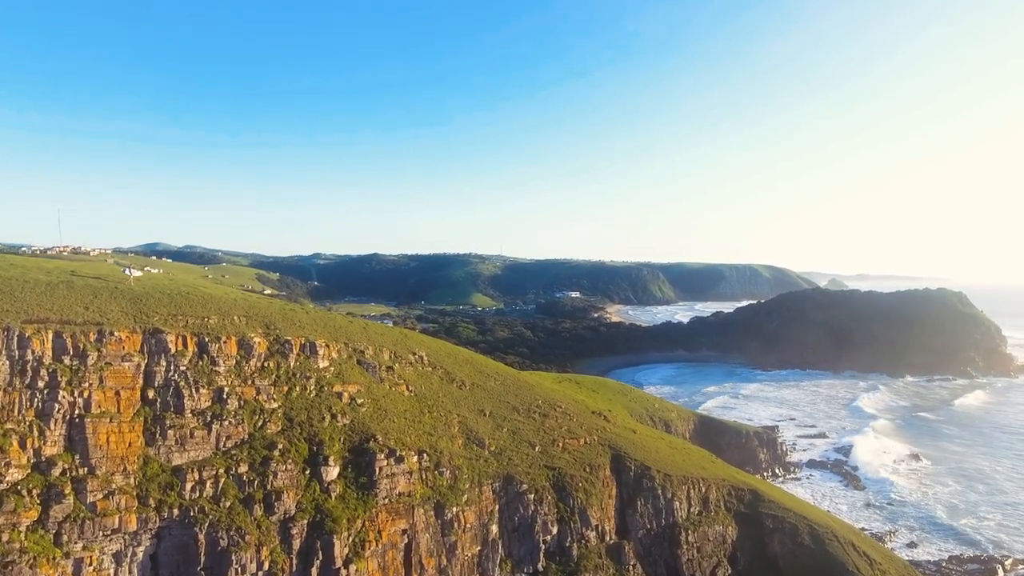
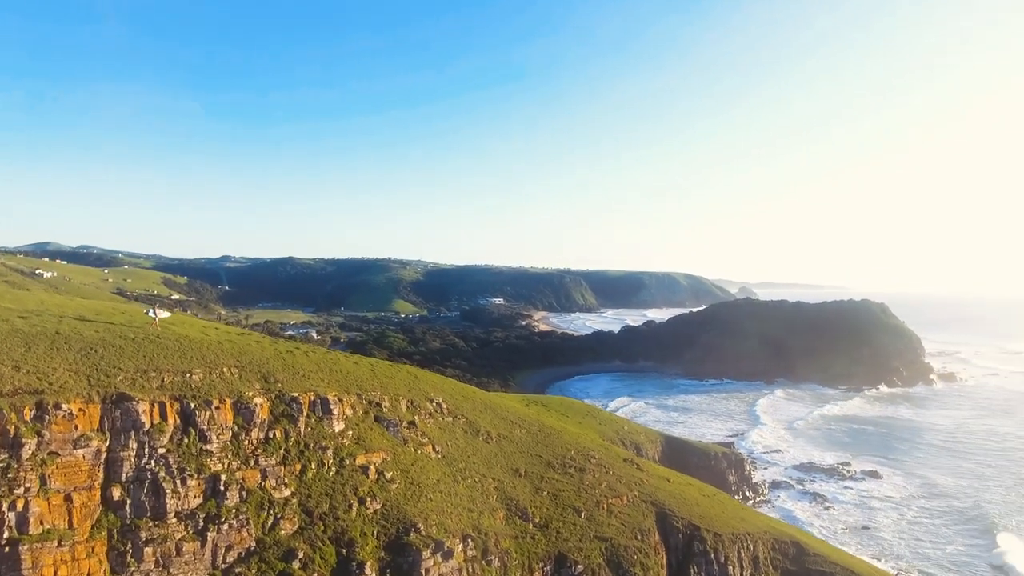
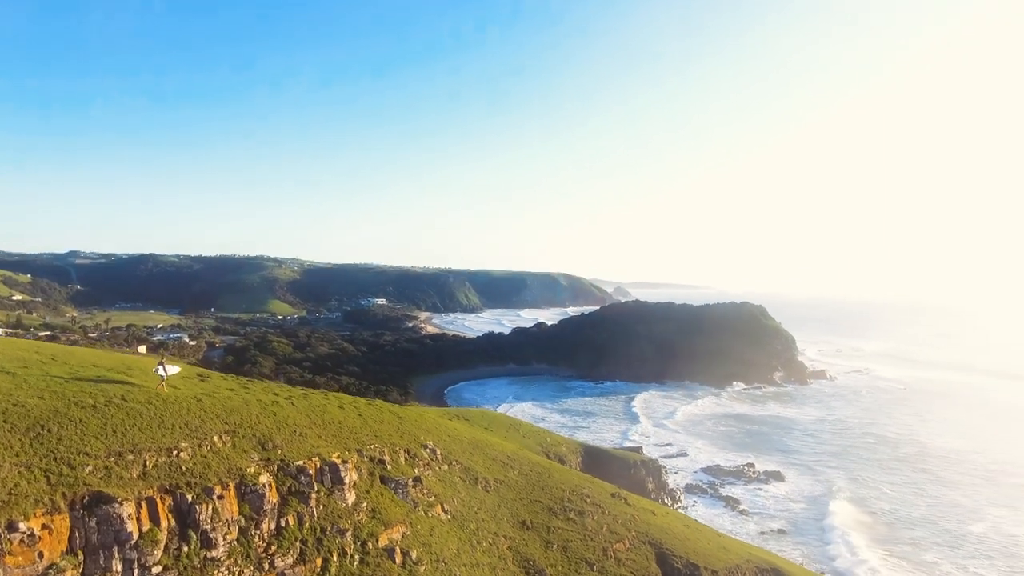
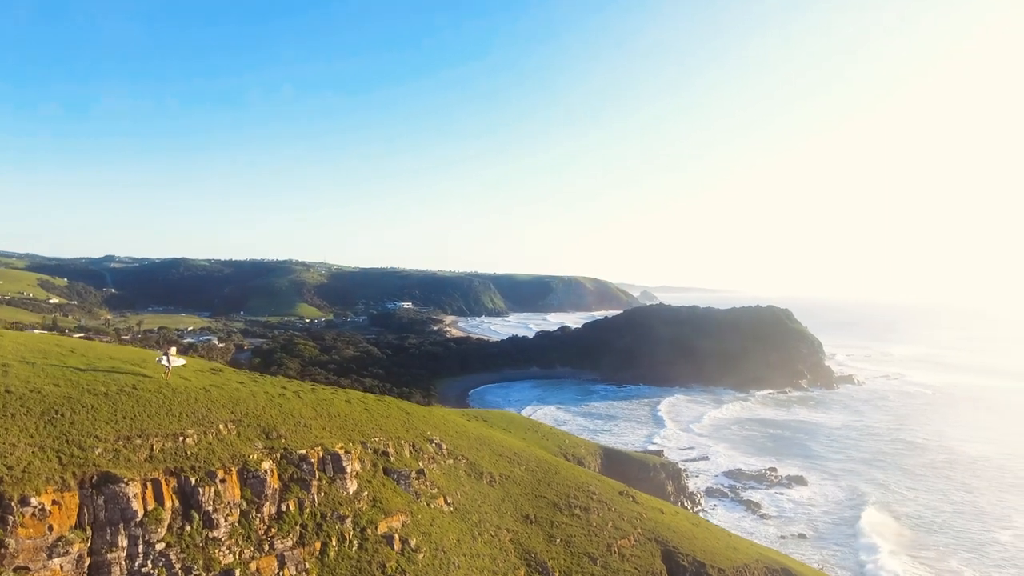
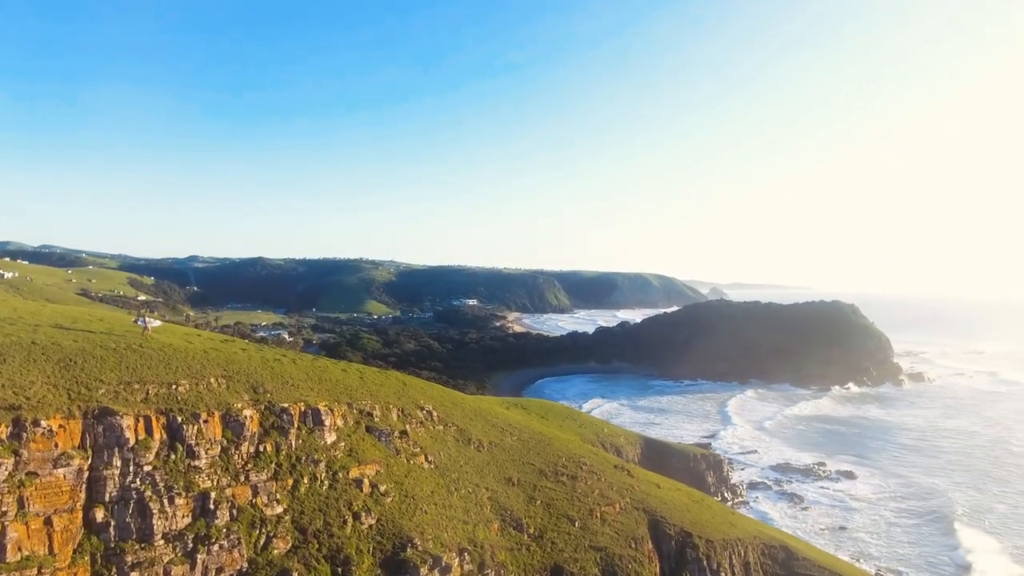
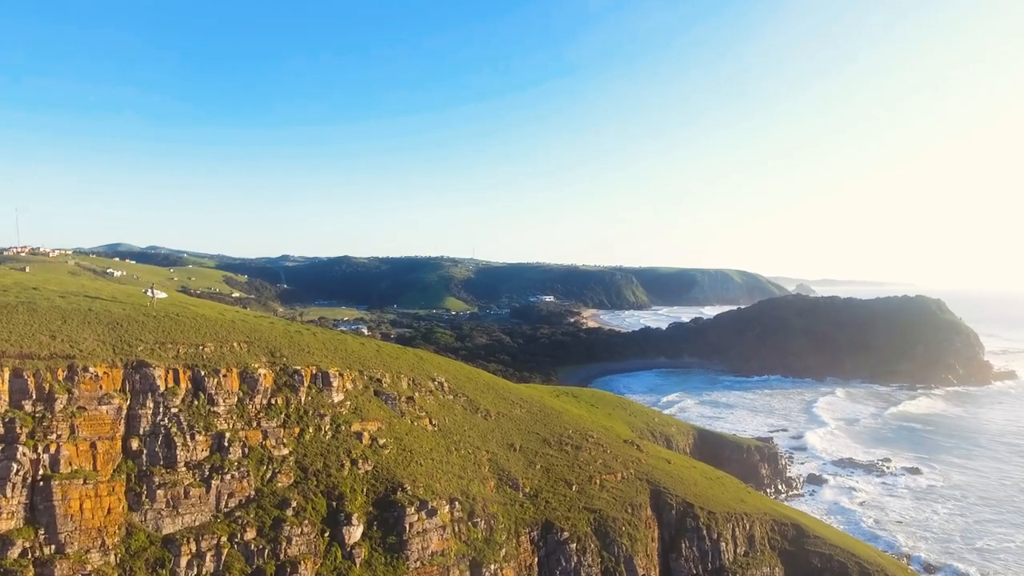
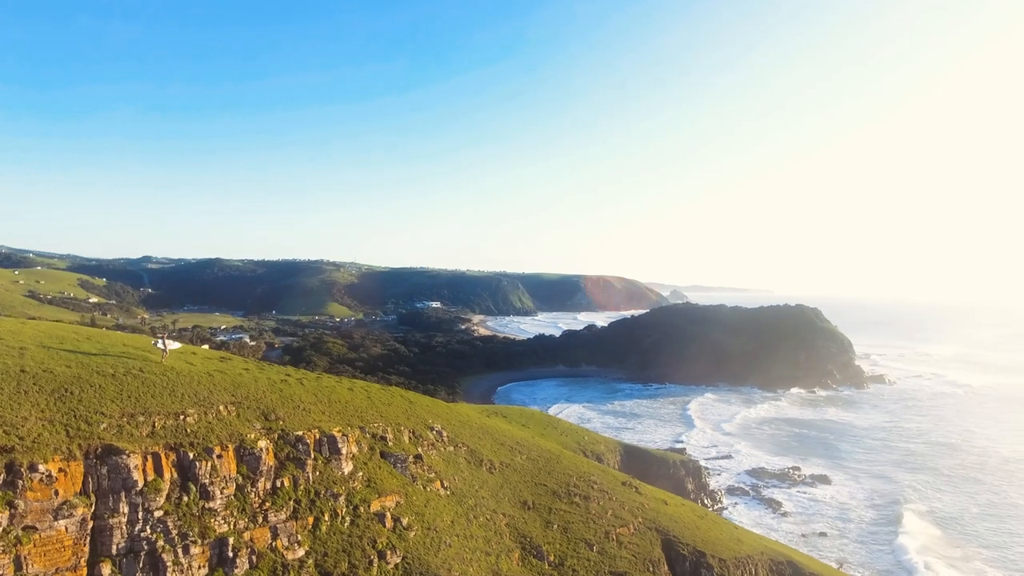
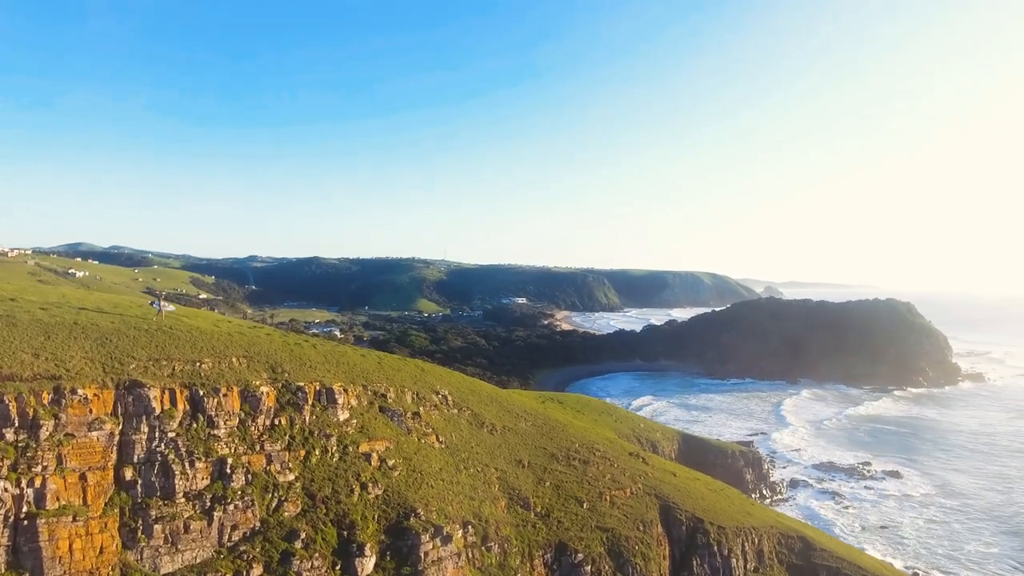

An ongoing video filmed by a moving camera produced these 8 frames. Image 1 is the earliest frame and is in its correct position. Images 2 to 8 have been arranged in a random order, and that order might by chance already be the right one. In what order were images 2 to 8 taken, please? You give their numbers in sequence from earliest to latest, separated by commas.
6, 8, 2, 5, 7, 4, 3
